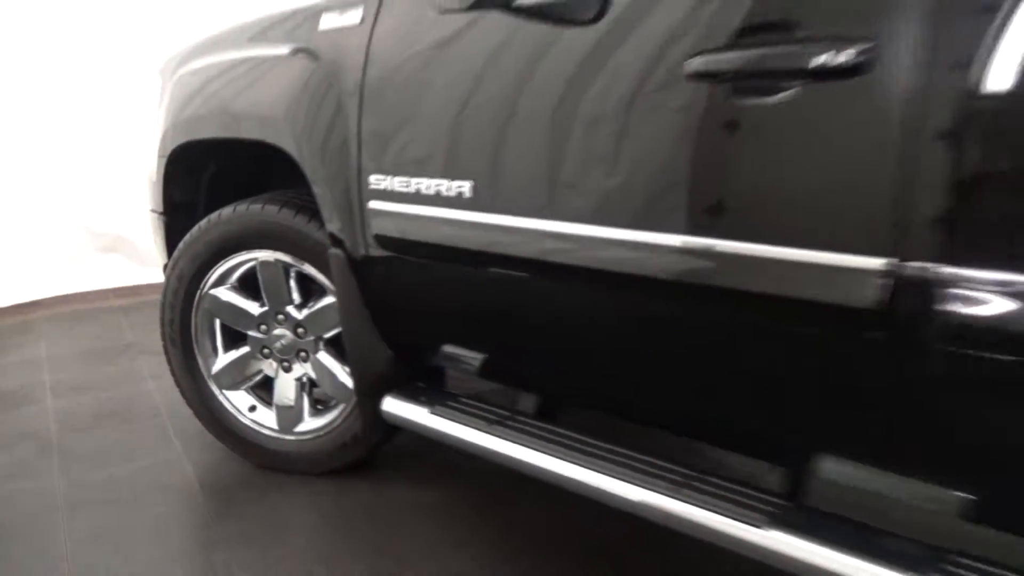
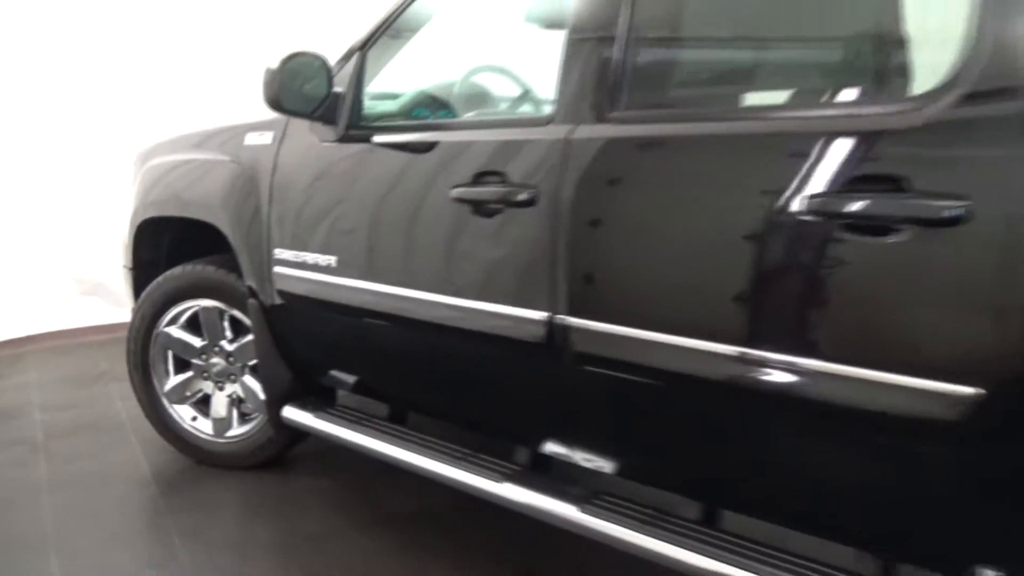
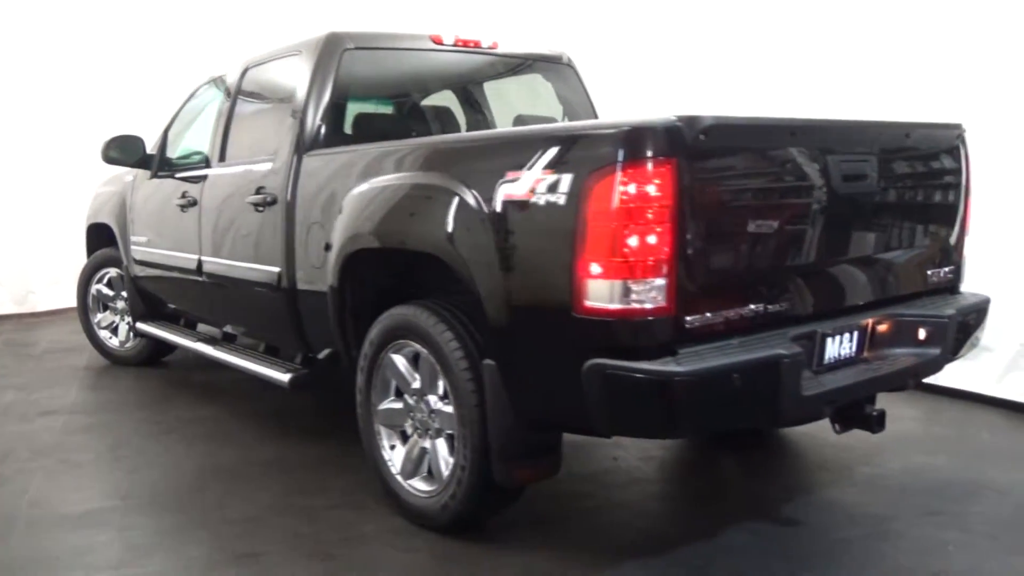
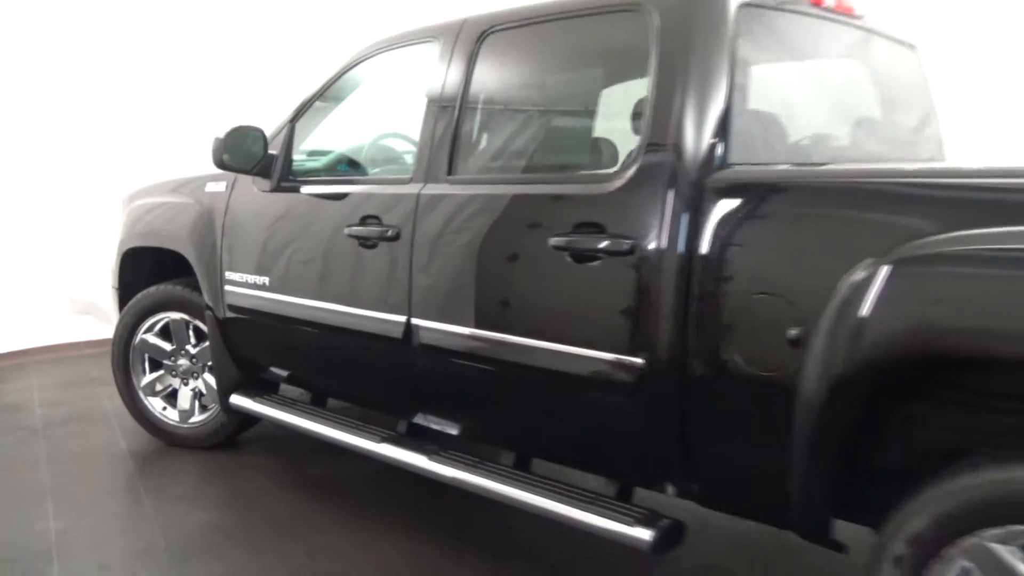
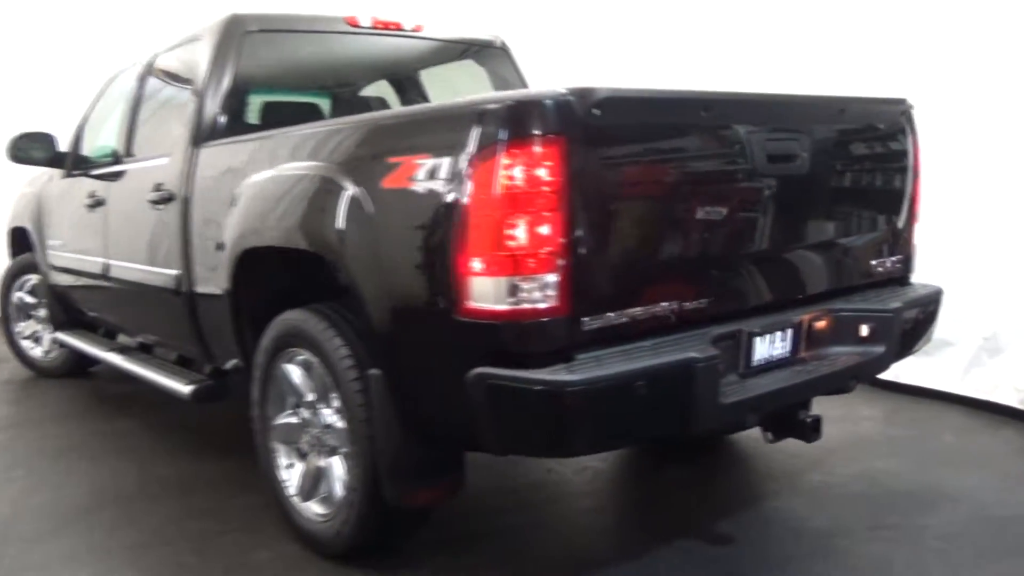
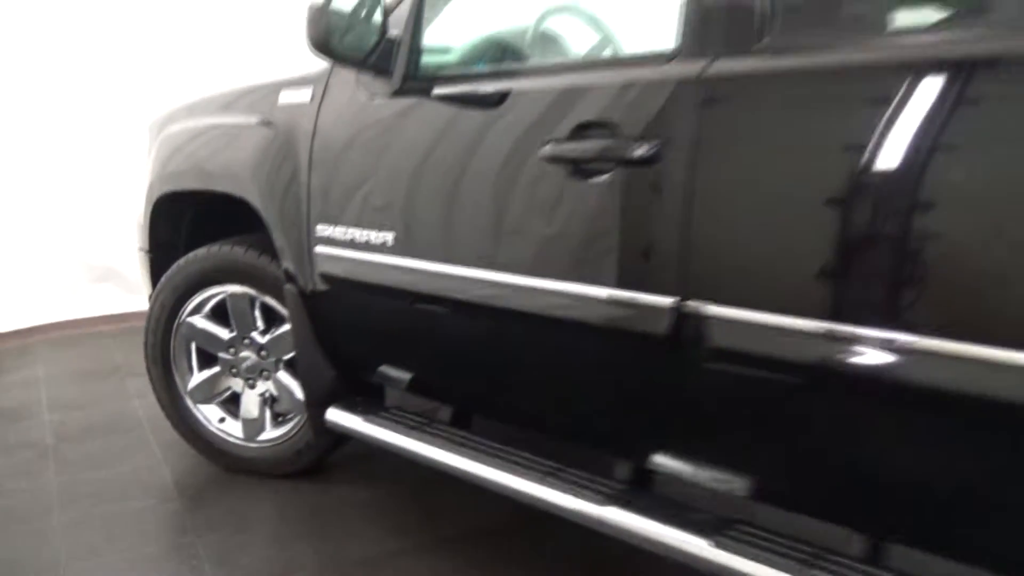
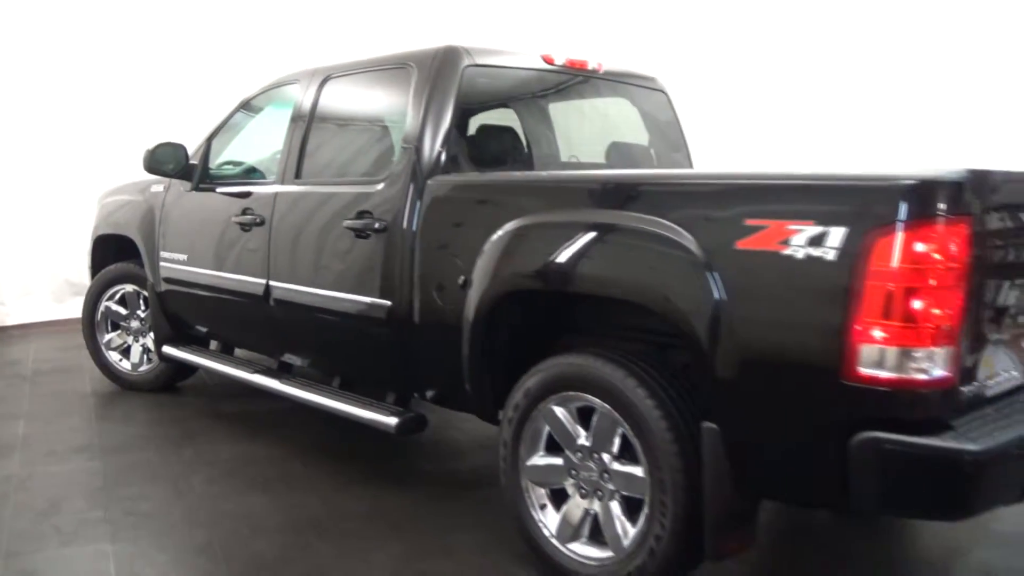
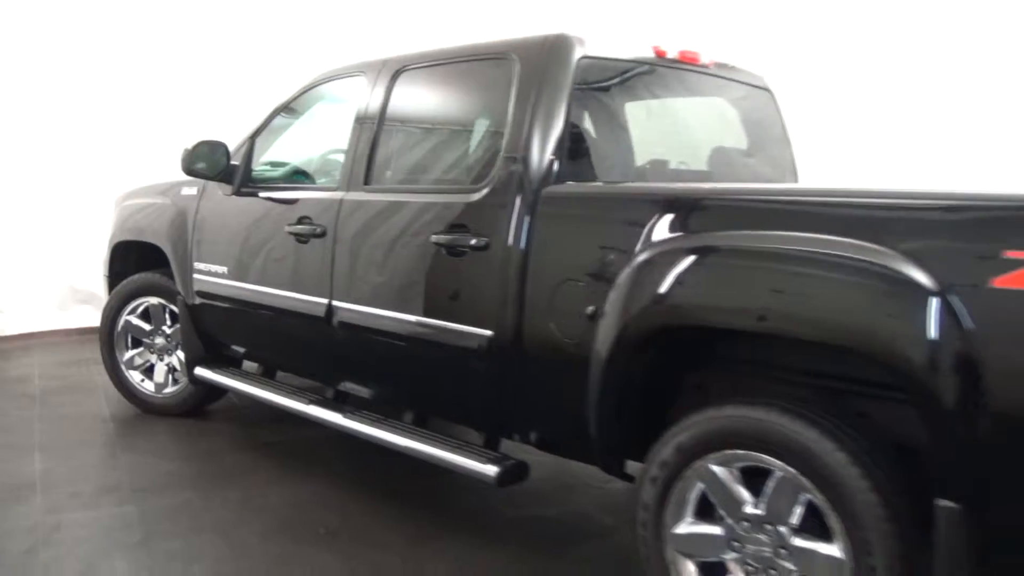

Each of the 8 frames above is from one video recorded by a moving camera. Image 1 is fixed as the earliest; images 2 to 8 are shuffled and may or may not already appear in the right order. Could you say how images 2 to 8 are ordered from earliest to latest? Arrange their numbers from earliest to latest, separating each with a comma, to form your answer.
6, 2, 4, 8, 7, 3, 5
